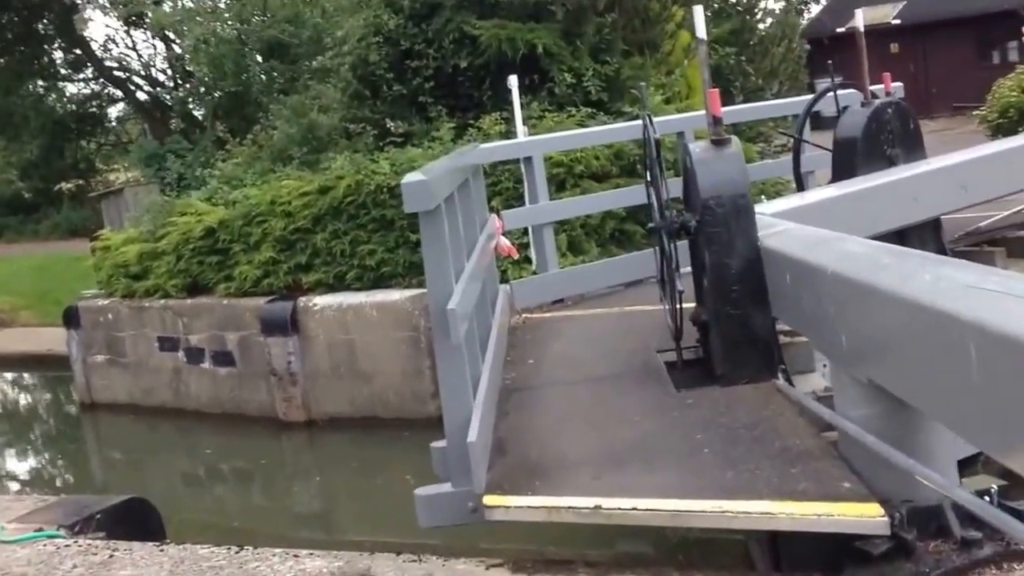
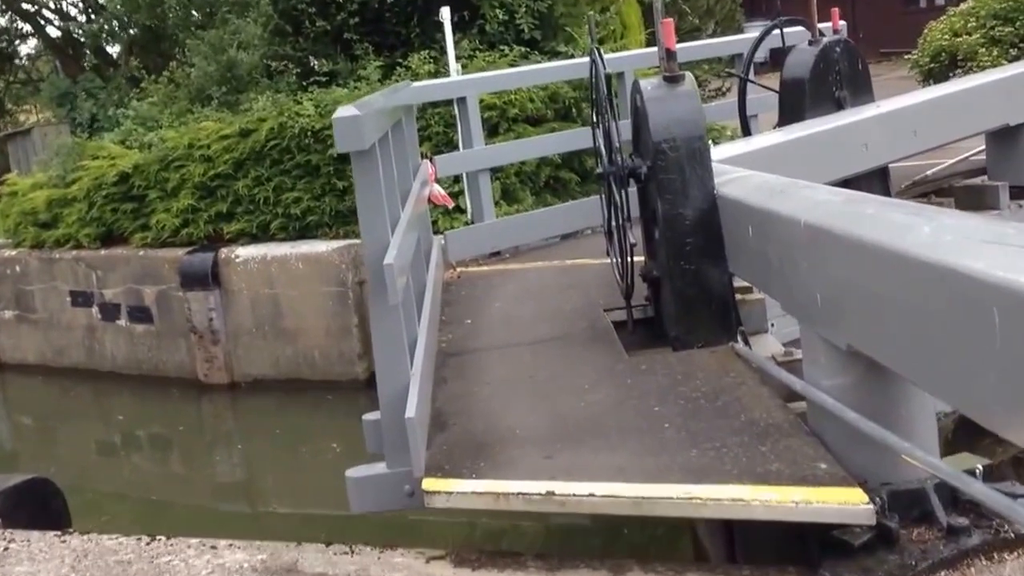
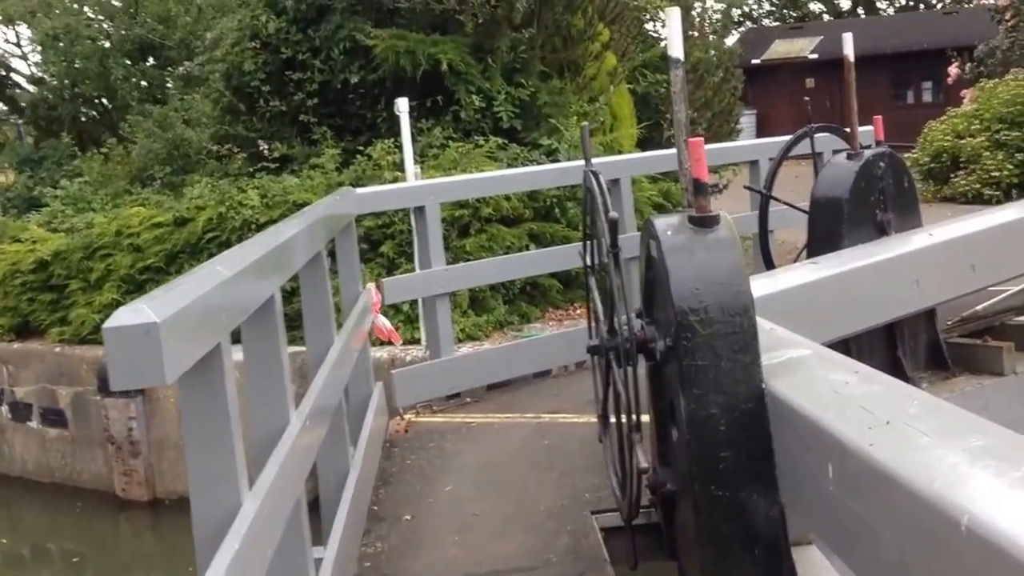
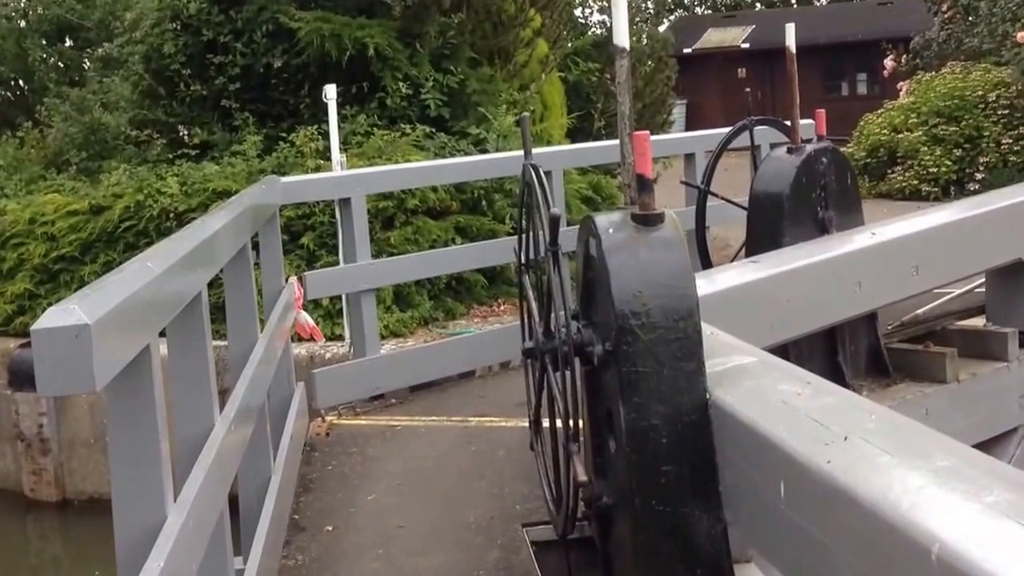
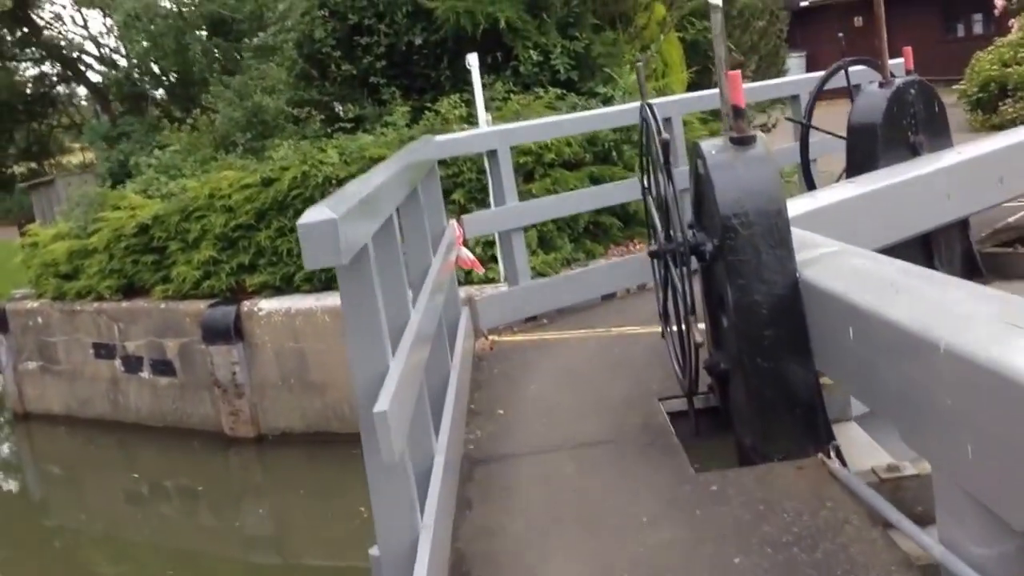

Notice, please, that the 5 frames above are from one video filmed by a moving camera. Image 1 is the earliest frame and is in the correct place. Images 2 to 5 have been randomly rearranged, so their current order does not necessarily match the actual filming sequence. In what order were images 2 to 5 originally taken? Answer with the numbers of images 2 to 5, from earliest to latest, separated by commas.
2, 5, 3, 4
